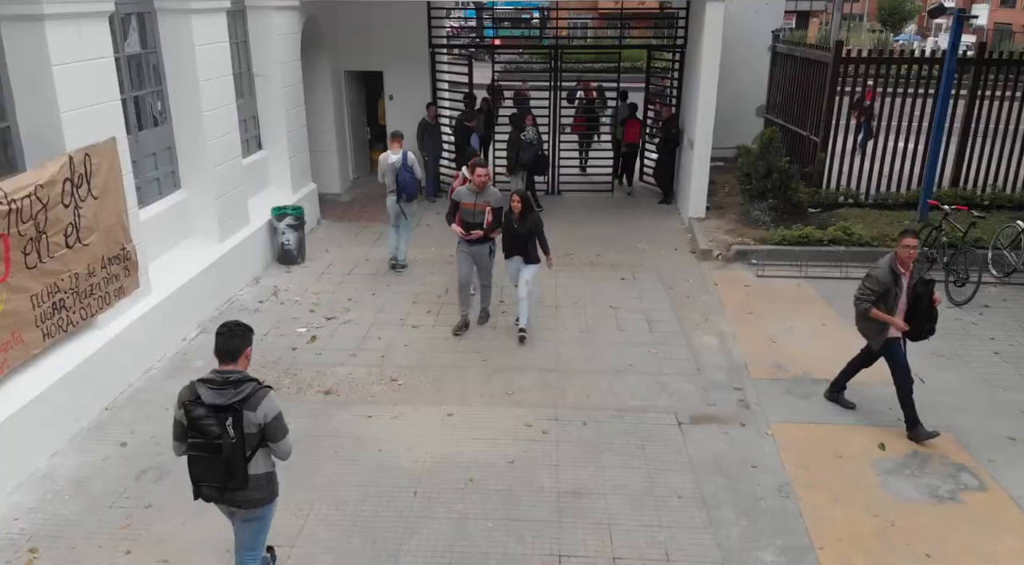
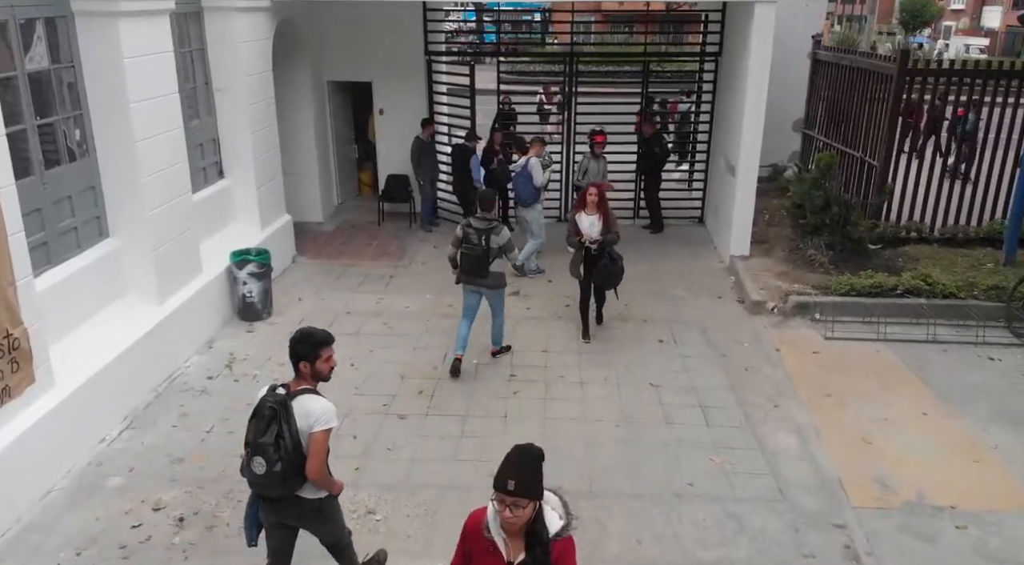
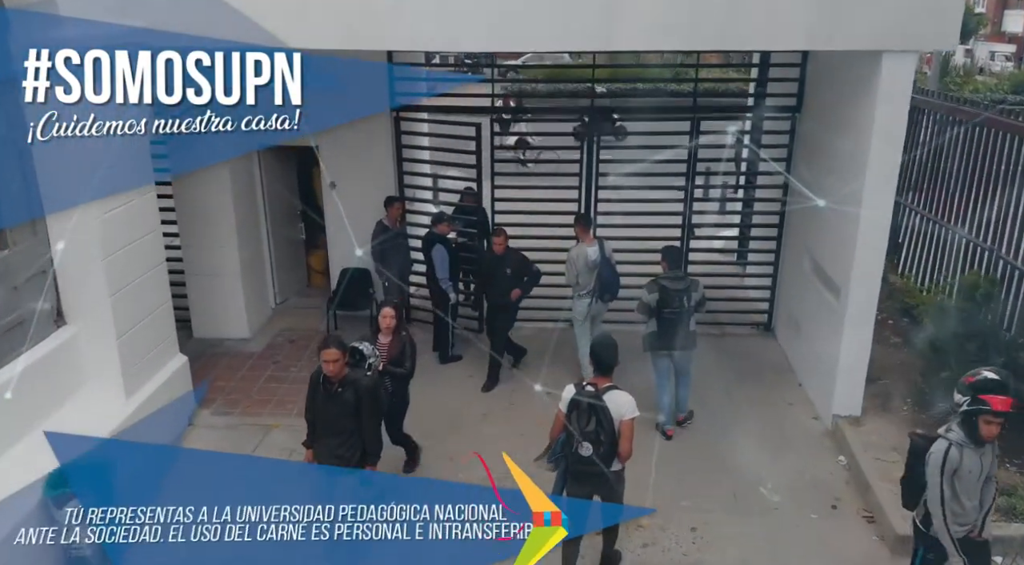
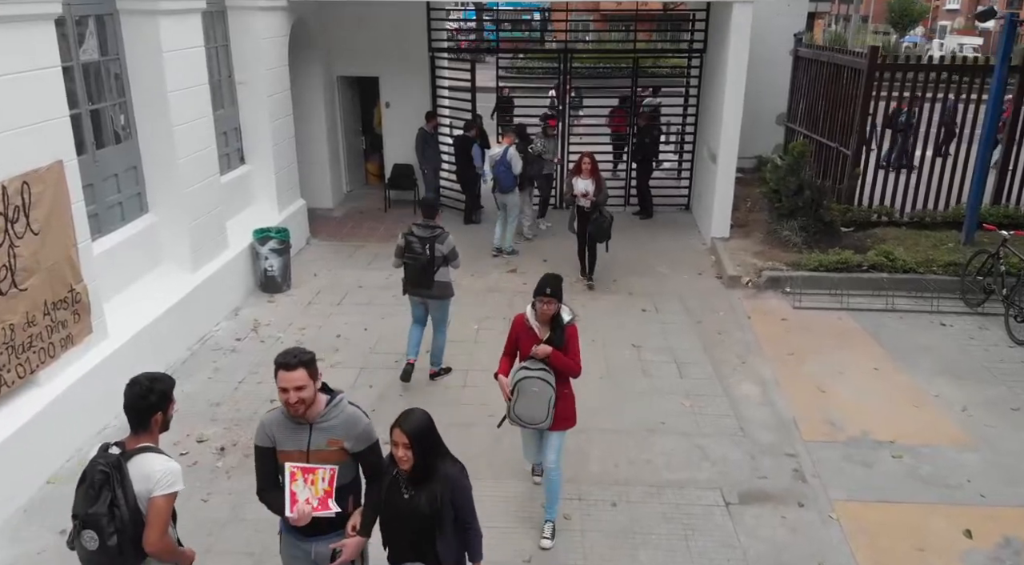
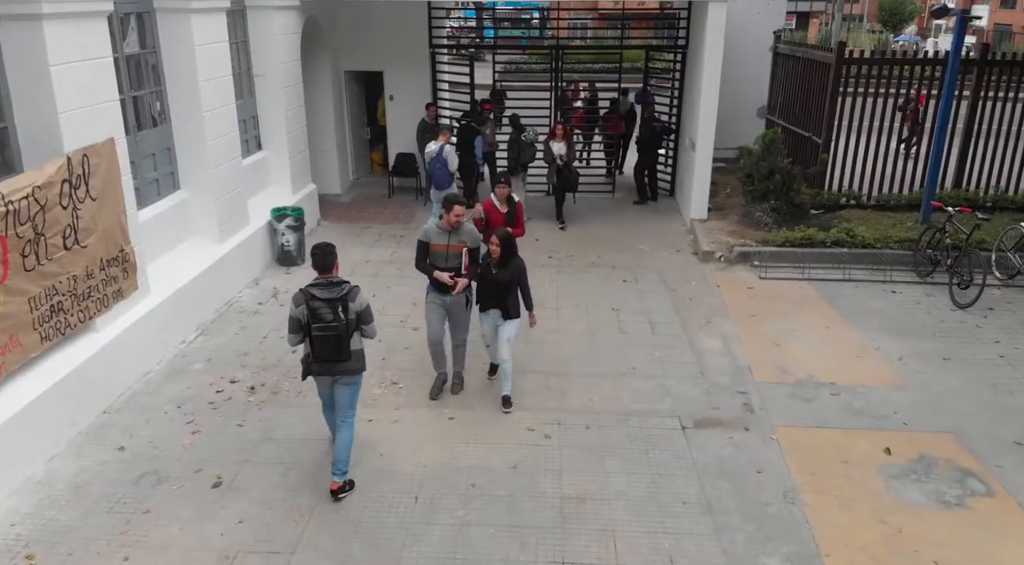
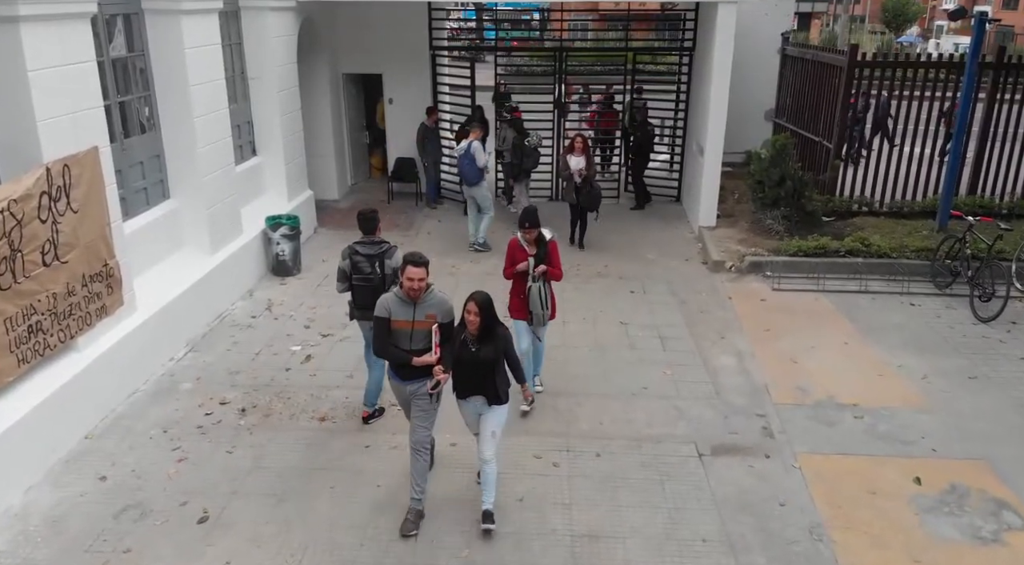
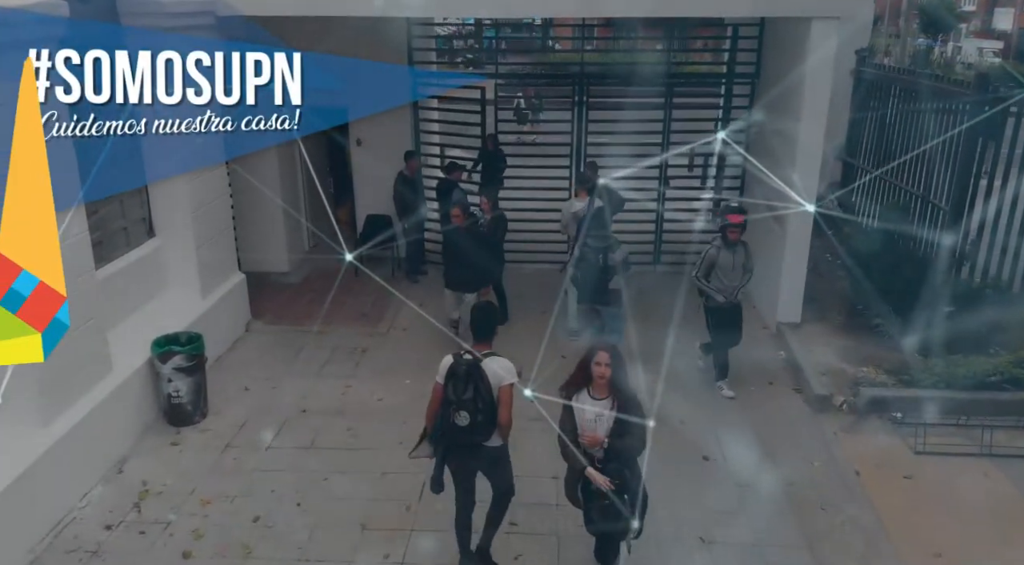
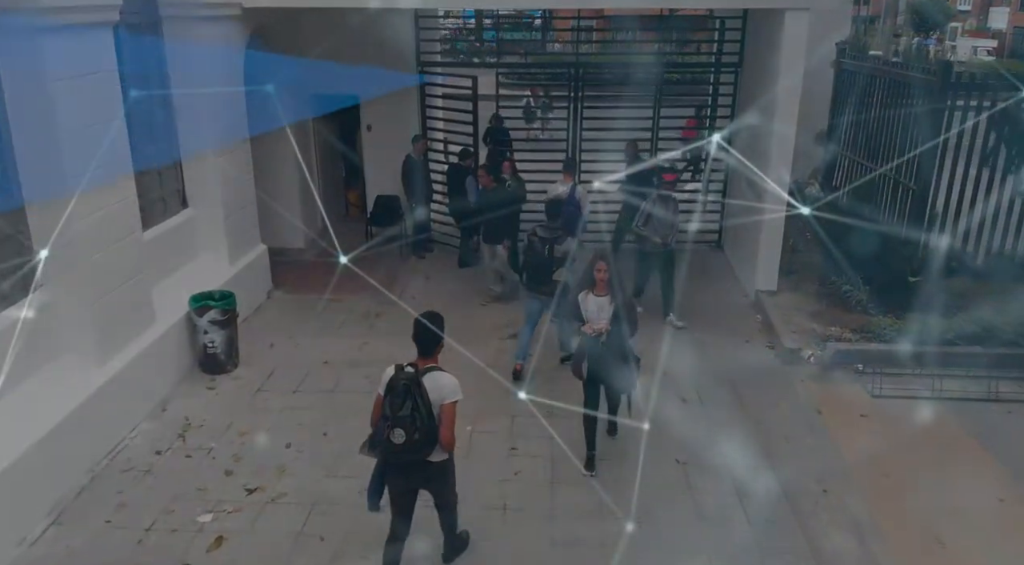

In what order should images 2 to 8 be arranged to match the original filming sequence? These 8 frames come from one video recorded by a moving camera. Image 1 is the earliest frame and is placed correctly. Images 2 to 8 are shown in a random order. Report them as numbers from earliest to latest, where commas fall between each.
5, 6, 4, 2, 8, 7, 3
